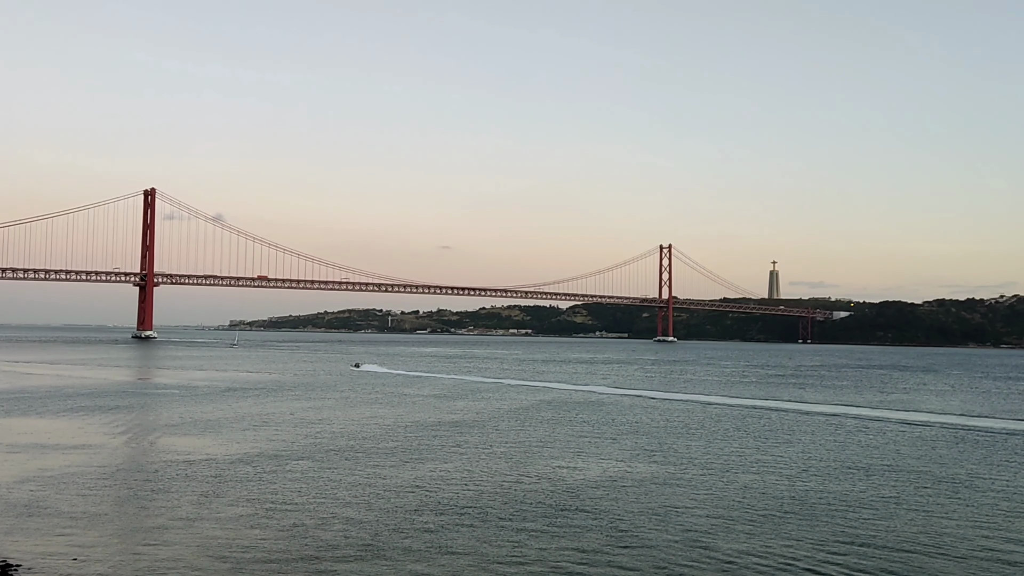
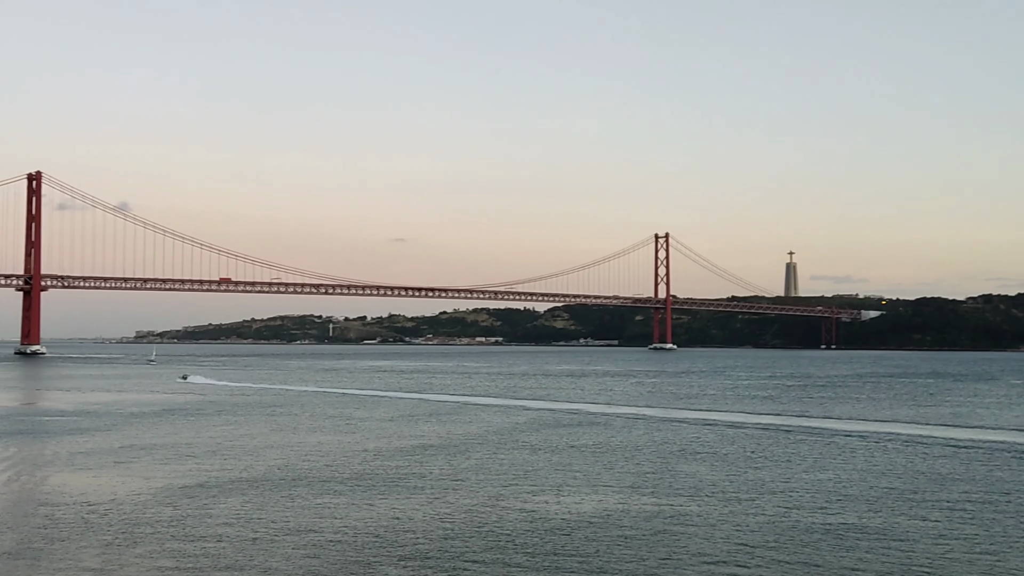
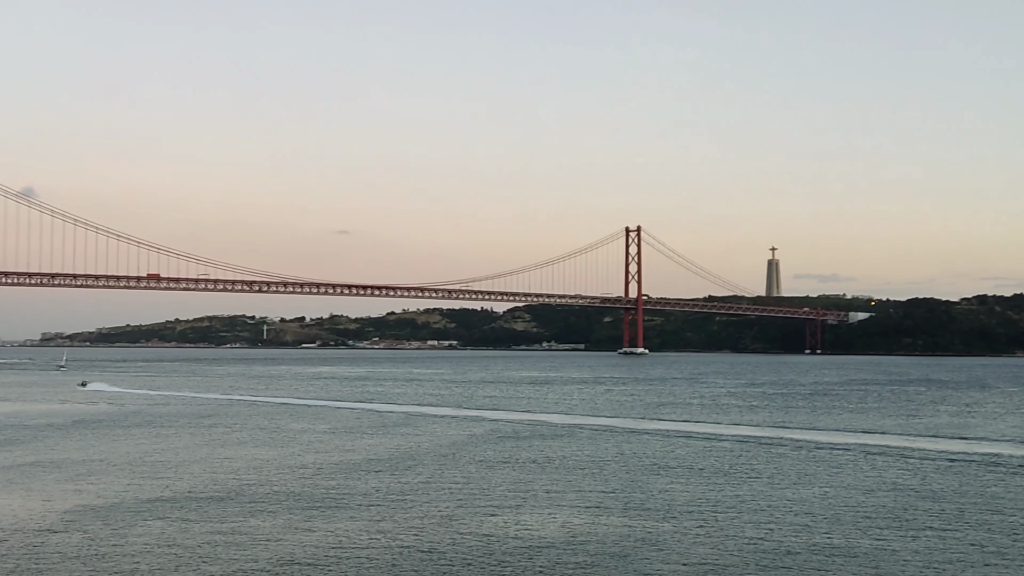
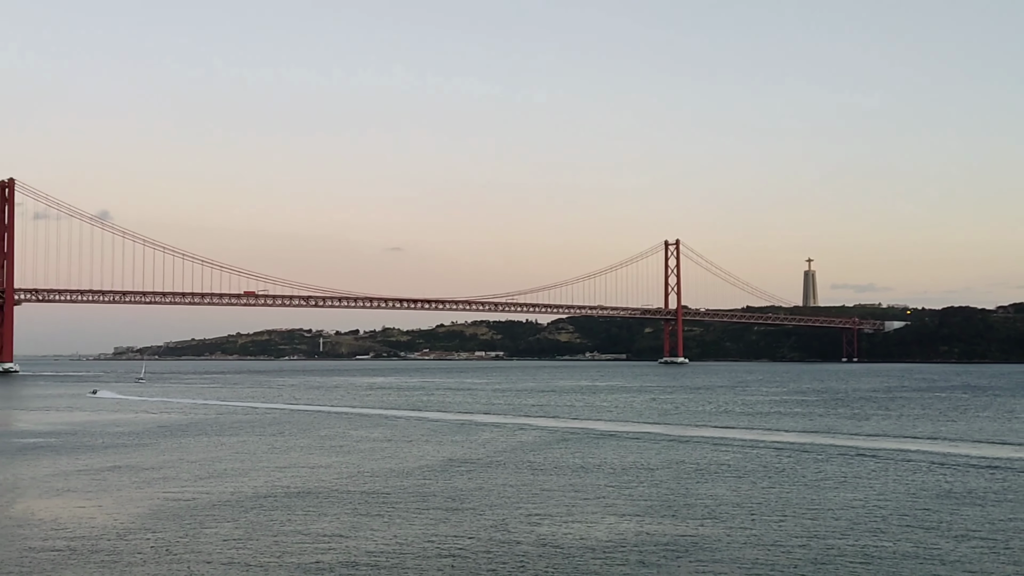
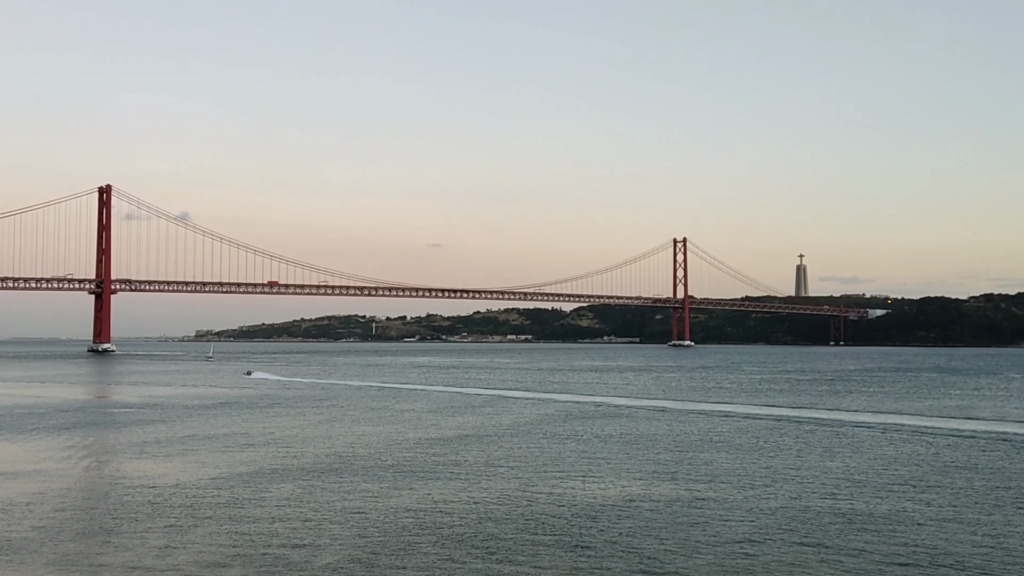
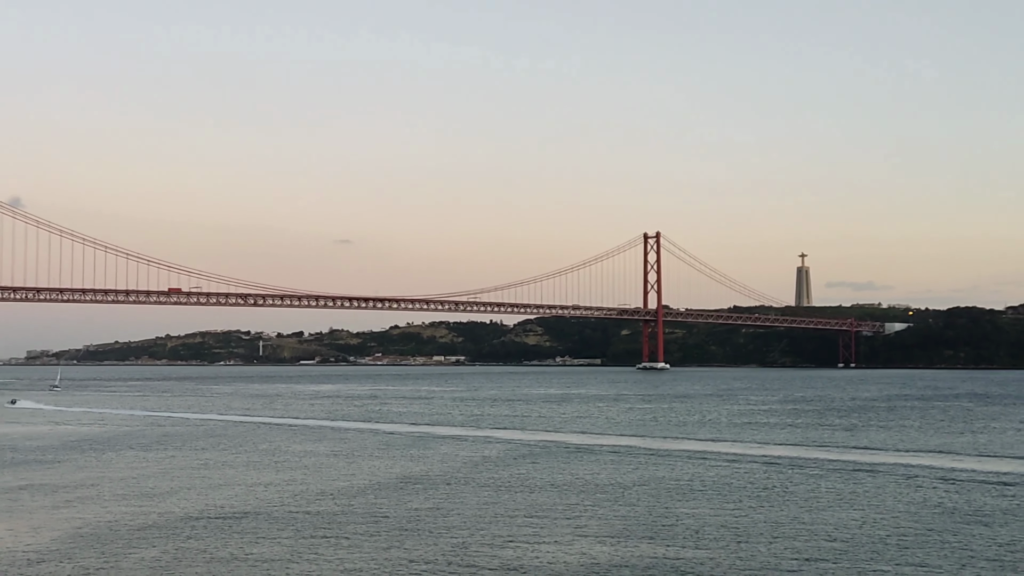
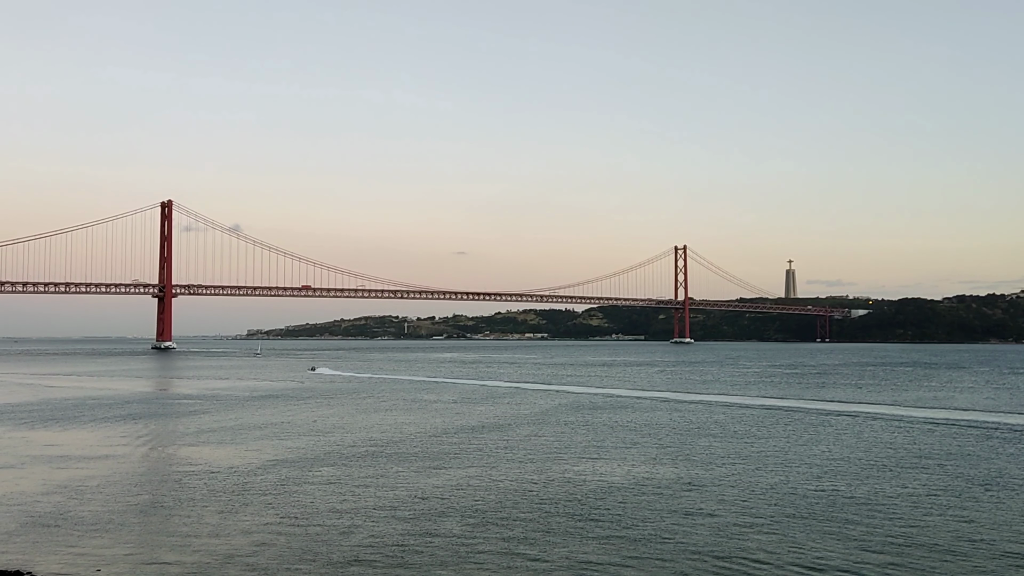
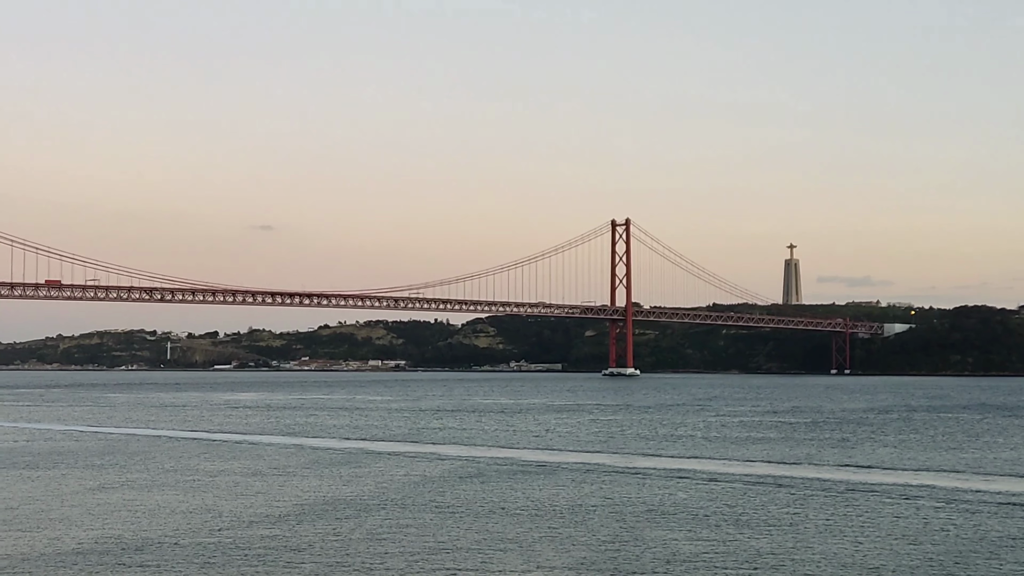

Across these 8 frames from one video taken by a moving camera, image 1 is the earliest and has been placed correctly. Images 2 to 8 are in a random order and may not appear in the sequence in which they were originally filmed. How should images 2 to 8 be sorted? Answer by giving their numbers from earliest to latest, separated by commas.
7, 5, 2, 3, 8, 6, 4
